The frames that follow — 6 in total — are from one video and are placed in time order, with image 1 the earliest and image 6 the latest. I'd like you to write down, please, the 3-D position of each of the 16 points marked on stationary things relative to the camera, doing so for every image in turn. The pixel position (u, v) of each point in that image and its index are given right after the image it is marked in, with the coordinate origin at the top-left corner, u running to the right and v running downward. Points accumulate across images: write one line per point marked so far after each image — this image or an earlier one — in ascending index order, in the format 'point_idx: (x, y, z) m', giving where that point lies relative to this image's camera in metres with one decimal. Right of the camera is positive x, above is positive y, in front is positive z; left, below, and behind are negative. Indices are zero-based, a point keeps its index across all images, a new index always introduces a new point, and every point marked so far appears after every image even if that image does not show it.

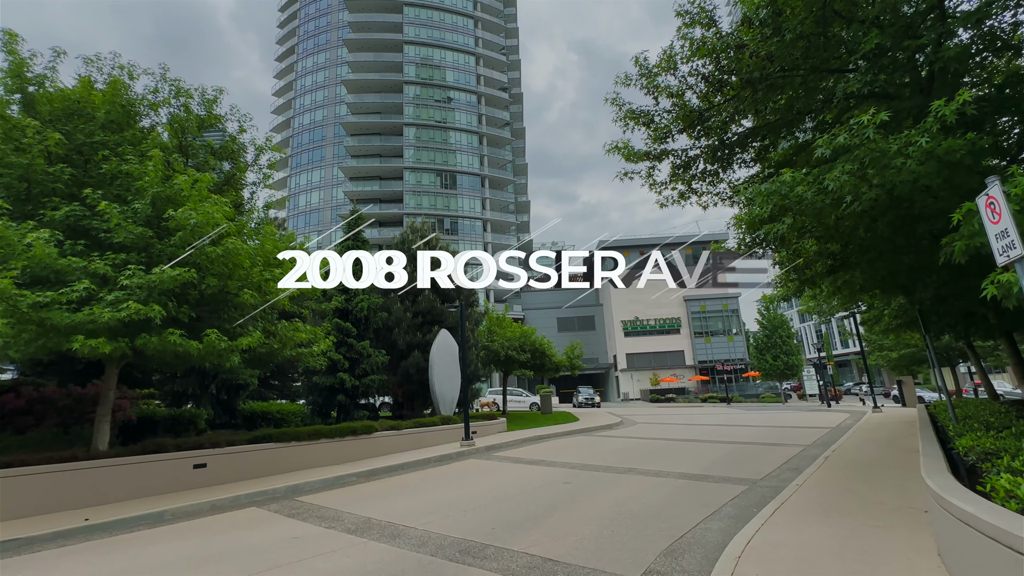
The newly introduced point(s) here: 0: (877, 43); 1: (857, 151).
0: (+4.5, +3.1, +6.0) m
1: (+3.8, +1.5, +5.2) m
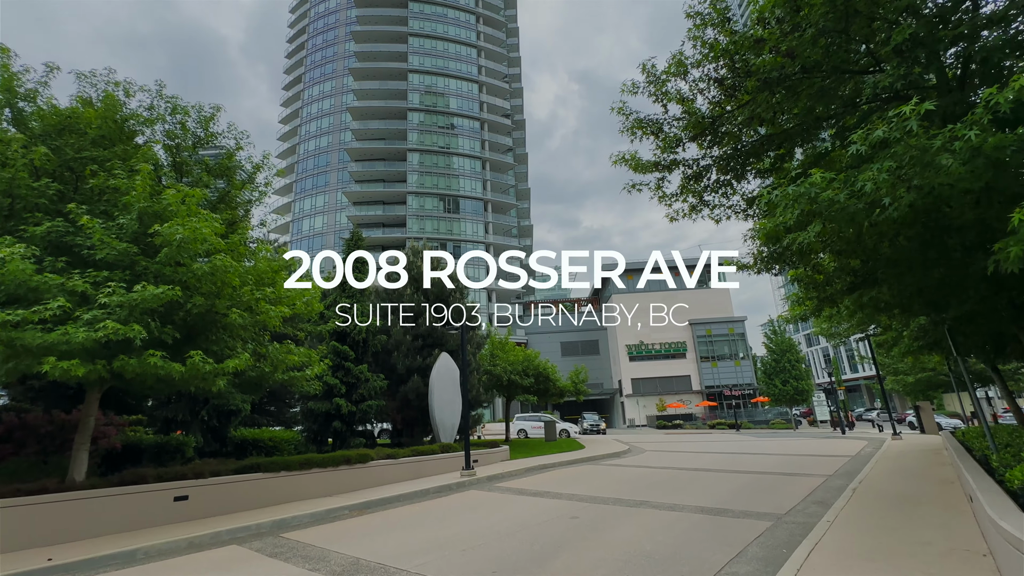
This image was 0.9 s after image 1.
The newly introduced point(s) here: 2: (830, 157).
0: (+4.6, +2.9, +5.6) m
1: (+3.8, +1.4, +4.7) m
2: (+4.5, +1.8, +6.8) m
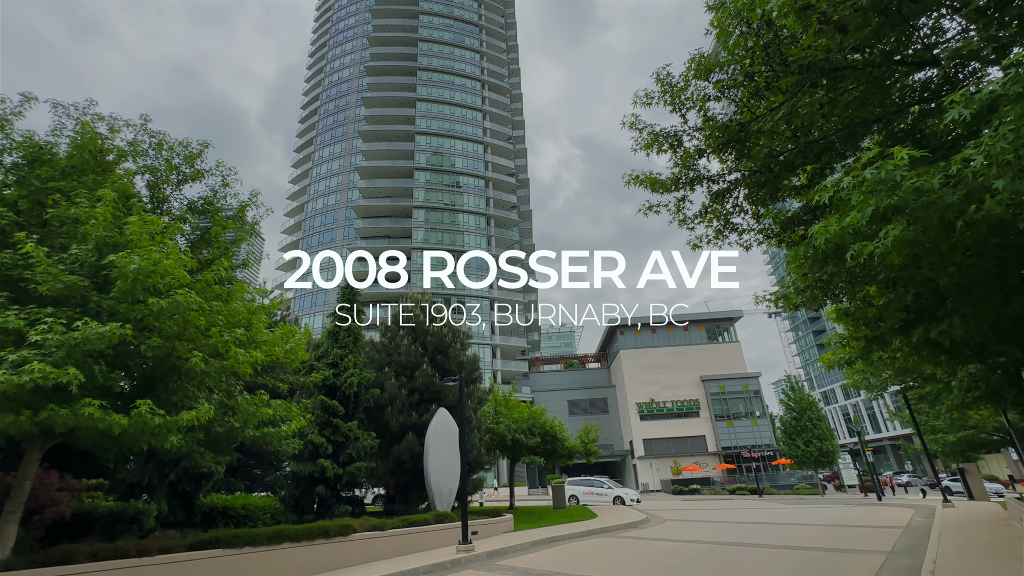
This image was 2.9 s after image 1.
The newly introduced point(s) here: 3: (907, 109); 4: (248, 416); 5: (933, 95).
0: (+4.5, +2.7, +4.8) m
1: (+3.7, +1.3, +3.7) m
2: (+4.5, +1.5, +5.8) m
3: (+4.5, +2.1, +5.5) m
4: (-5.4, -2.6, +9.7) m
5: (+4.9, +2.2, +5.6) m
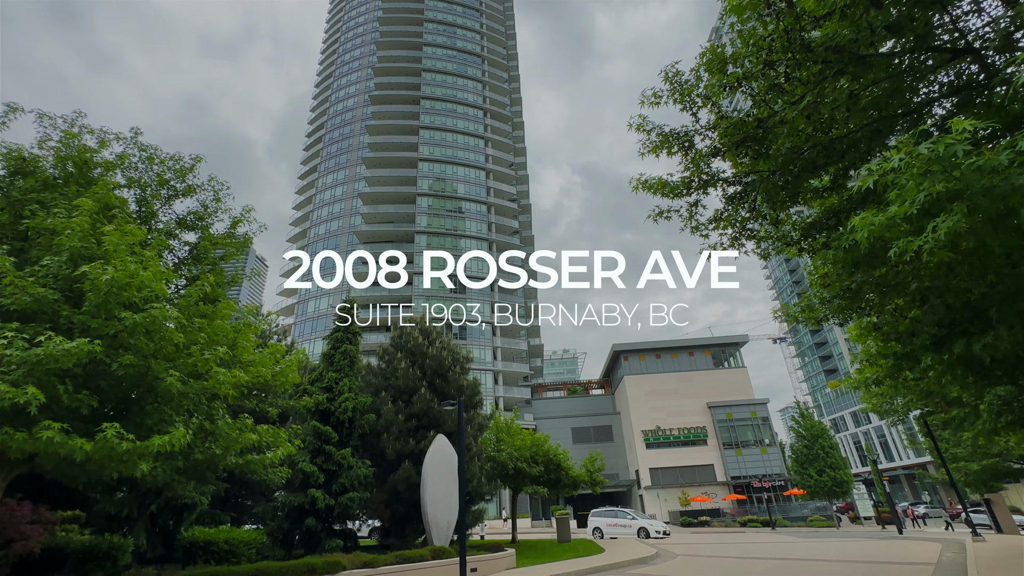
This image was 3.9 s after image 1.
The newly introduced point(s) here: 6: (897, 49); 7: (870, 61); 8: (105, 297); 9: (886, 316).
0: (+4.5, +2.6, +4.4) m
1: (+3.7, +1.3, +3.3) m
2: (+4.5, +1.4, +5.3) m
3: (+4.5, +2.0, +5.1) m
4: (-5.3, -2.9, +9.1) m
5: (+4.8, +2.1, +5.1) m
6: (+4.1, +2.6, +5.0) m
7: (+3.8, +2.4, +5.0) m
8: (-6.0, -0.1, +7.0) m
9: (+5.6, -0.4, +7.2) m
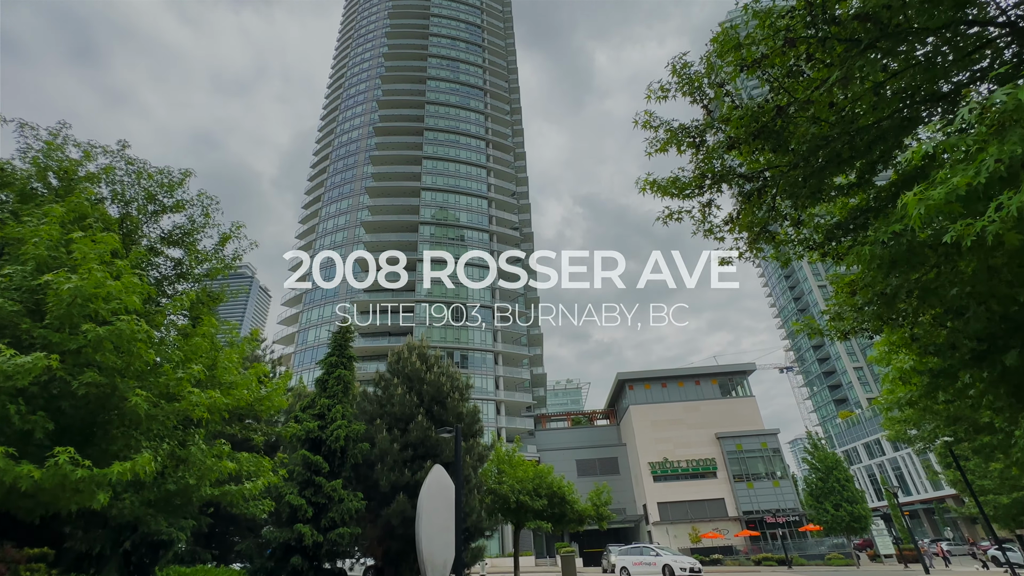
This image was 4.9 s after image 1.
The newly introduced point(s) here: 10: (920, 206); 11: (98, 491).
0: (+4.5, +2.7, +3.9) m
1: (+3.7, +1.4, +2.7) m
2: (+4.4, +1.4, +4.8) m
3: (+4.5, +2.0, +4.6) m
4: (-5.3, -3.2, +8.3) m
5: (+4.8, +2.1, +4.7) m
6: (+4.1, +2.6, +4.5) m
7: (+3.7, +2.4, +4.6) m
8: (-6.0, -0.3, +6.5) m
9: (+5.6, -0.5, +6.6) m
10: (+3.1, +0.6, +3.6) m
11: (-5.6, -2.7, +6.5) m
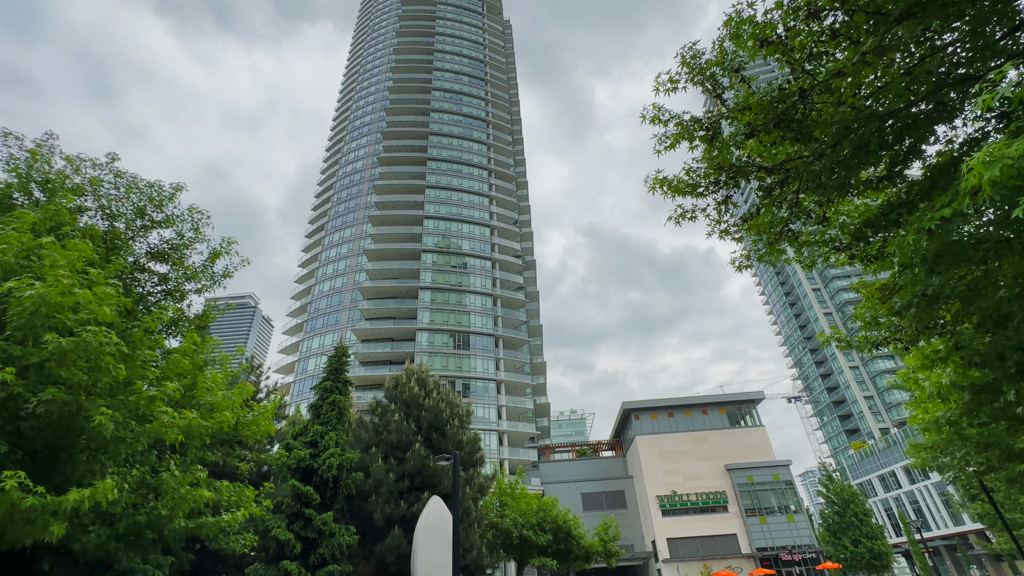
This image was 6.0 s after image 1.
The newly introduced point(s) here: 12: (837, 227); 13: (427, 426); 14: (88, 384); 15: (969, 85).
0: (+4.4, +2.8, +3.6) m
1: (+3.7, +1.6, +2.3) m
2: (+4.4, +1.4, +4.4) m
3: (+4.5, +2.0, +4.2) m
4: (-5.3, -3.4, +7.7) m
5: (+4.8, +2.2, +4.3) m
6: (+4.1, +2.6, +4.1) m
7: (+3.7, +2.5, +4.2) m
8: (-6.0, -0.4, +6.0) m
9: (+5.6, -0.6, +6.0) m
10: (+3.1, +0.7, +3.1) m
11: (-5.6, -2.8, +5.8) m
12: (+4.3, +0.7, +6.2) m
13: (-3.0, -4.8, +16.8) m
14: (-5.6, -1.3, +6.4) m
15: (+4.3, +1.9, +4.4) m
